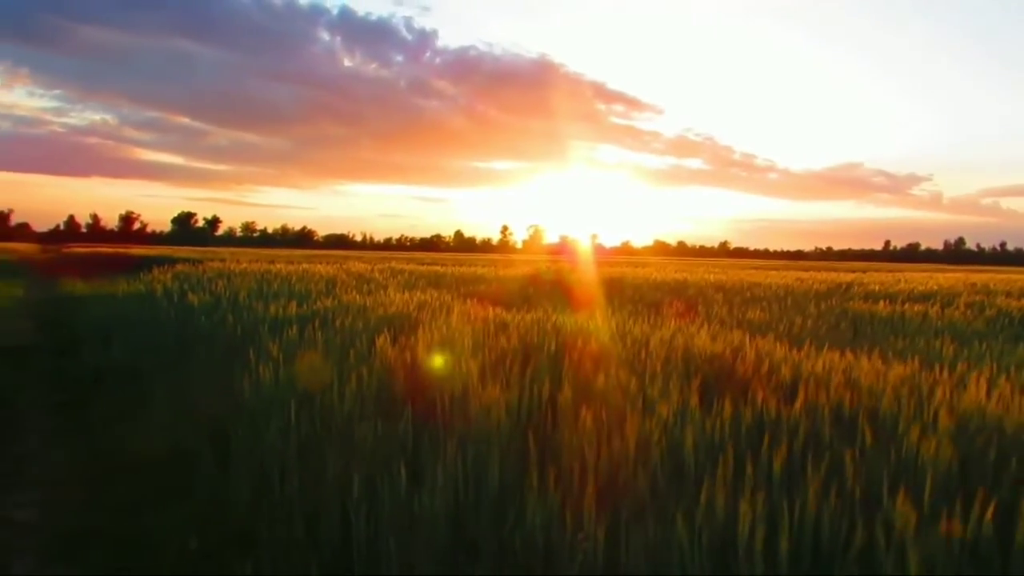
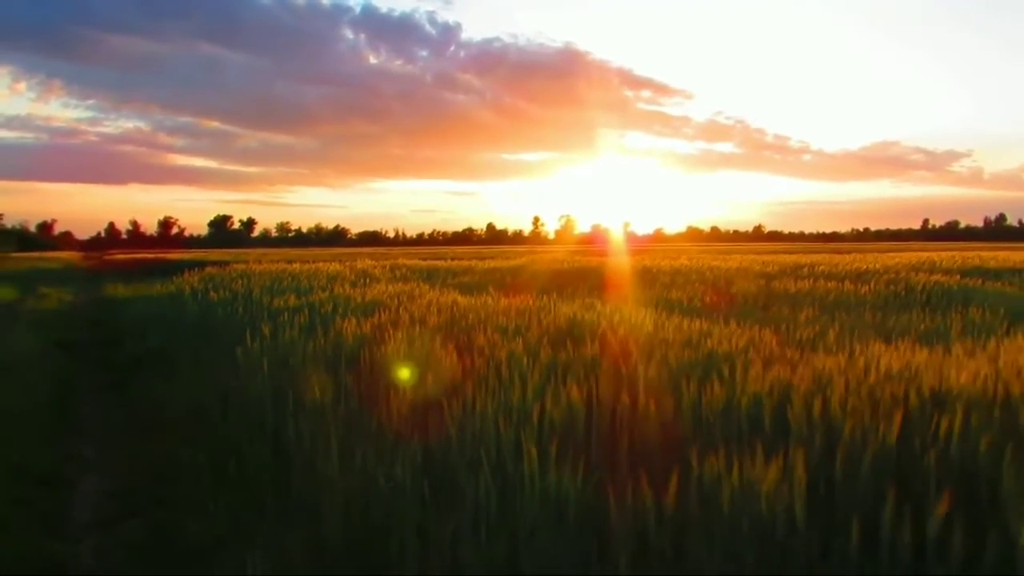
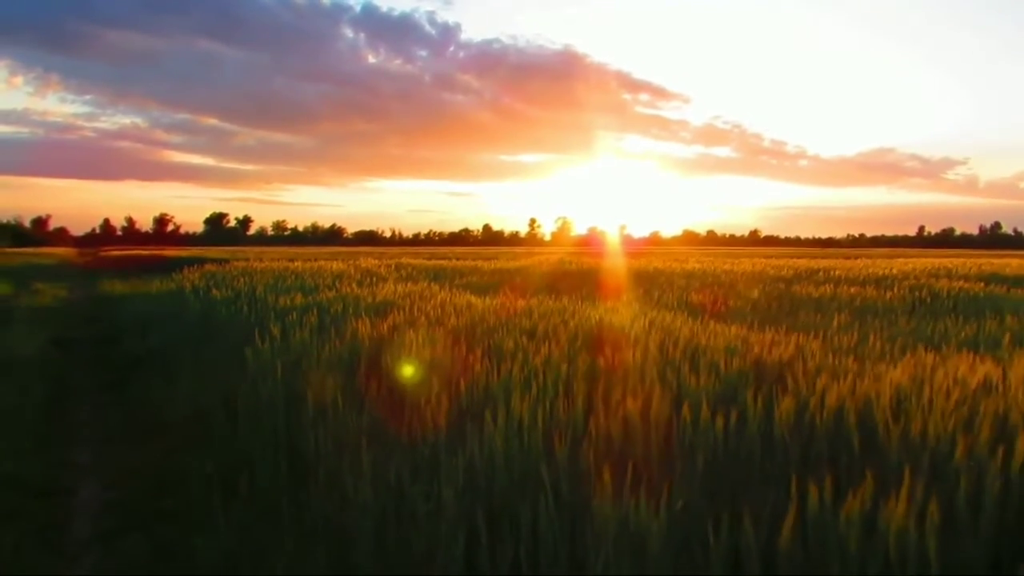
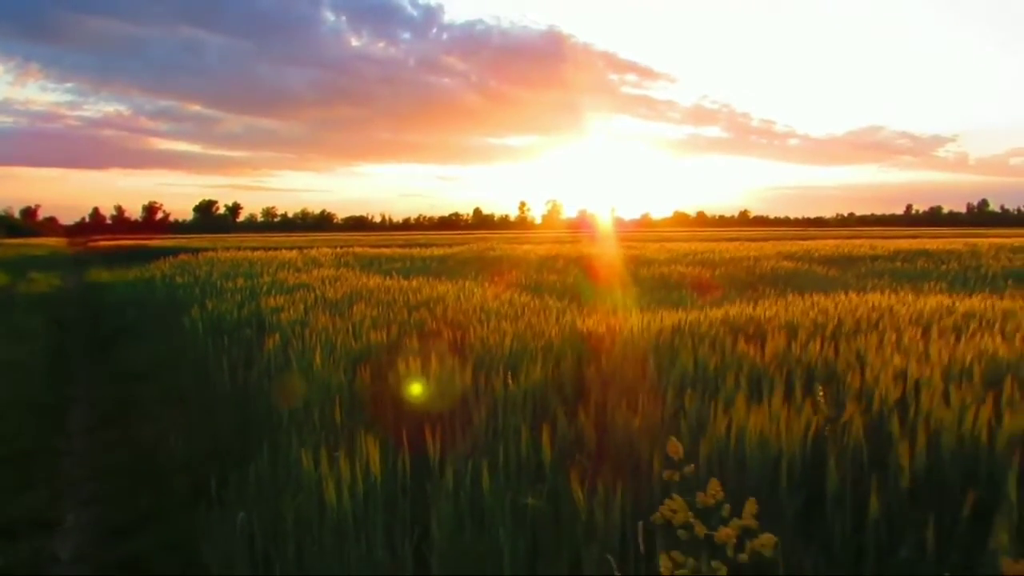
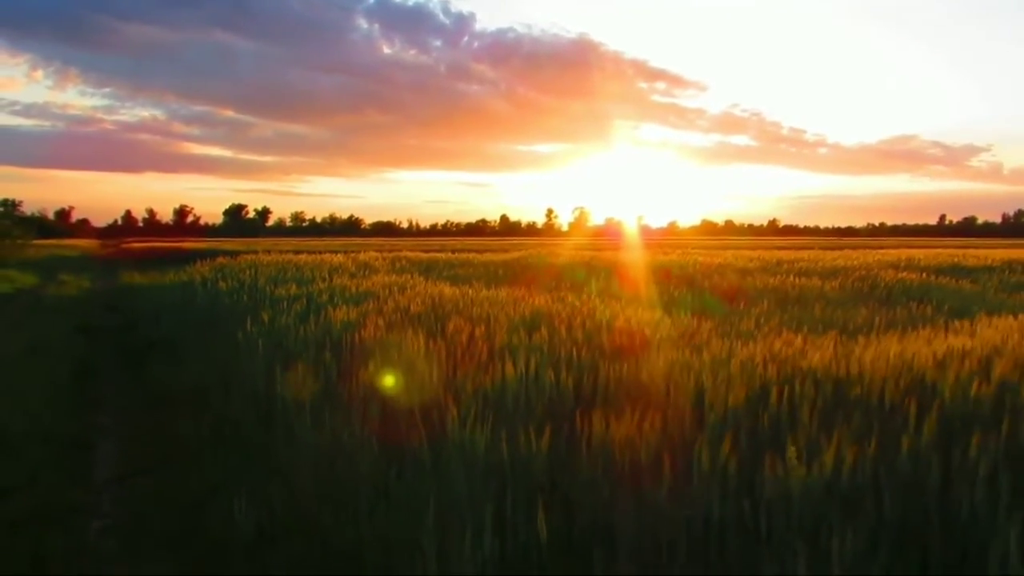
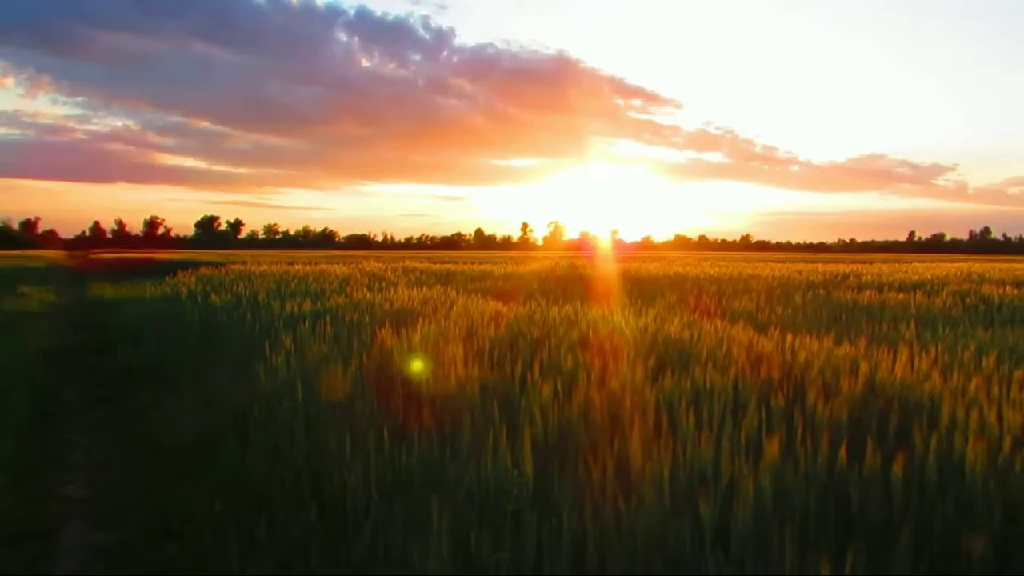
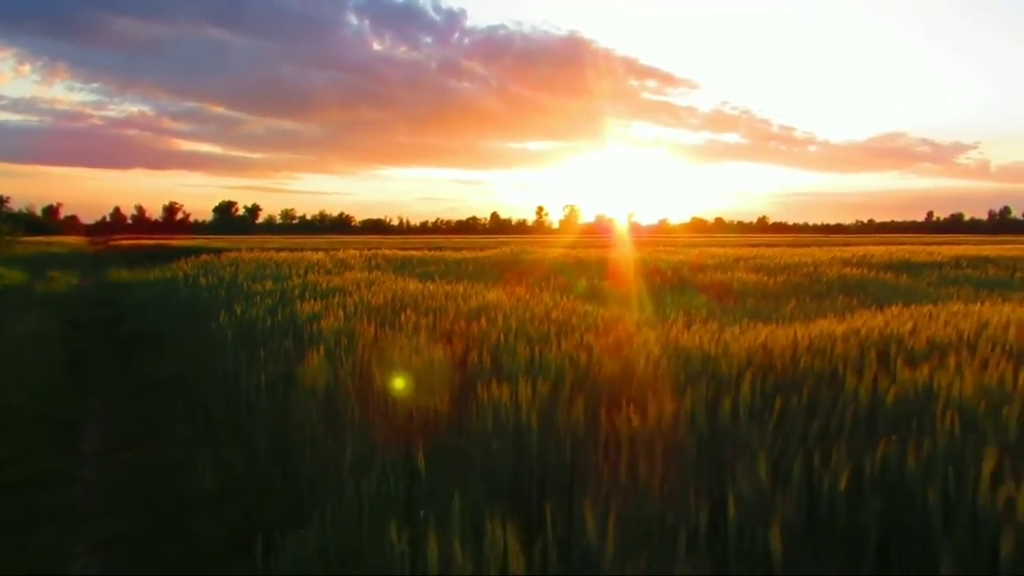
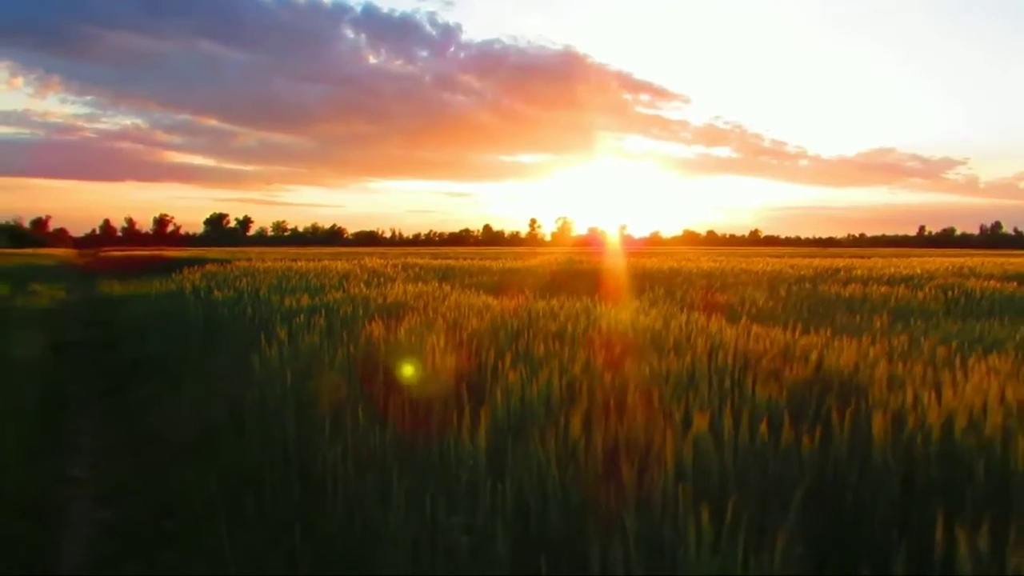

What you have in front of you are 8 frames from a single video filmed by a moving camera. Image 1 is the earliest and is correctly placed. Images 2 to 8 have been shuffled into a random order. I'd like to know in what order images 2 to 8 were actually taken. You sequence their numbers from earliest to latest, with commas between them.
6, 8, 3, 2, 5, 7, 4
